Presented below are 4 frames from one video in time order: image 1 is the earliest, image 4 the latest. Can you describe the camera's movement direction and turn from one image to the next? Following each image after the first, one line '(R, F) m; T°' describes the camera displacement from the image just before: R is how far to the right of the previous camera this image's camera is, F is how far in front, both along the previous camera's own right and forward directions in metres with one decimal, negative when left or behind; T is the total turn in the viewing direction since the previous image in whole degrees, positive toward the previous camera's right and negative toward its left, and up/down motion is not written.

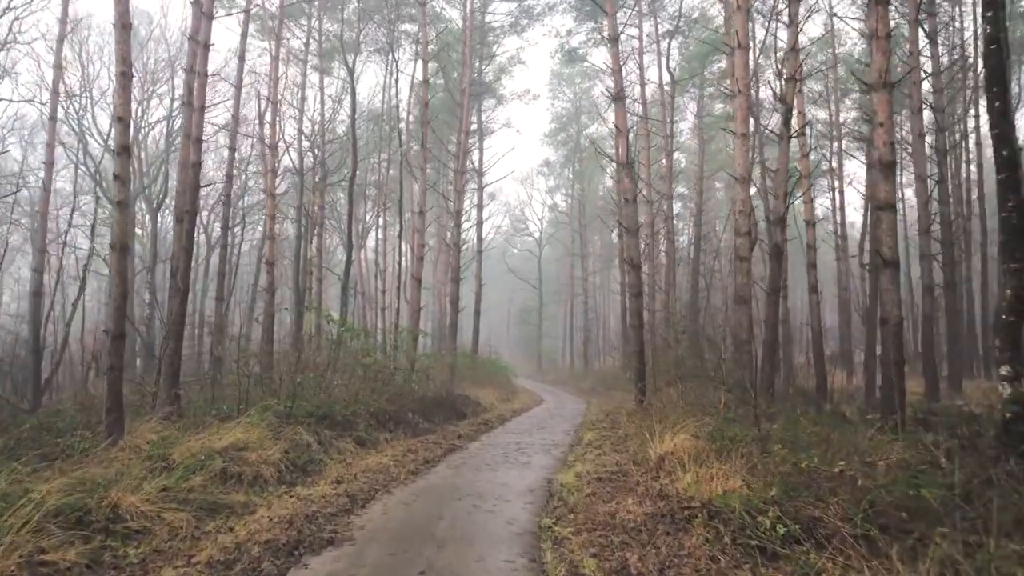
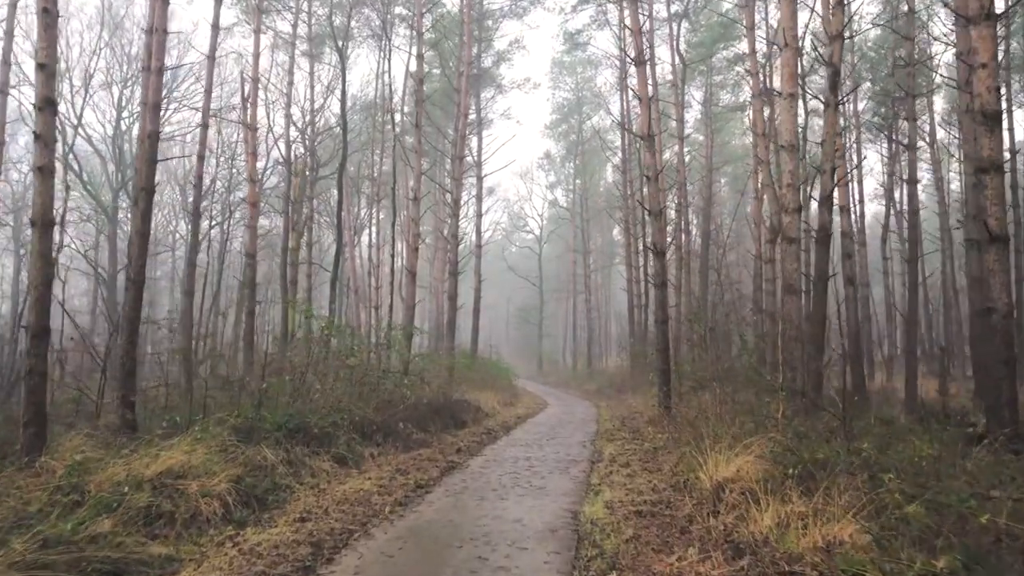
(-0.1, +1.4) m; 0°
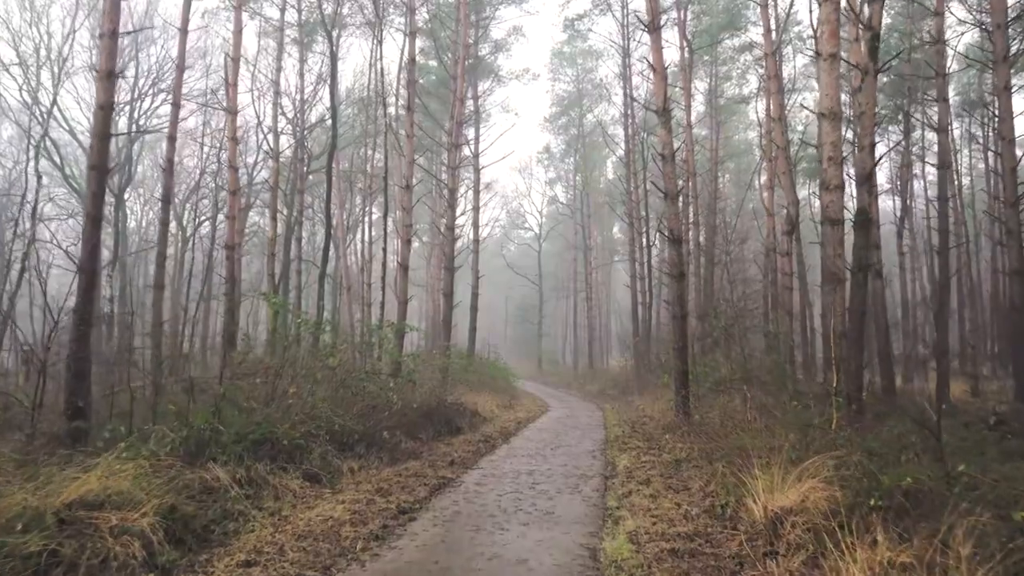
(0.0, +1.0) m; 0°
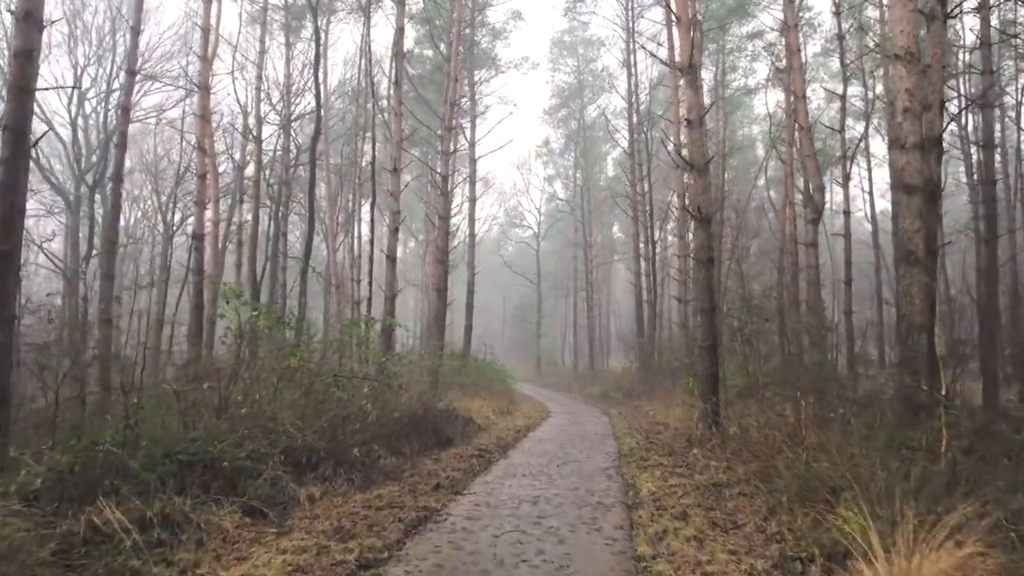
(0.0, +1.4) m; 0°
